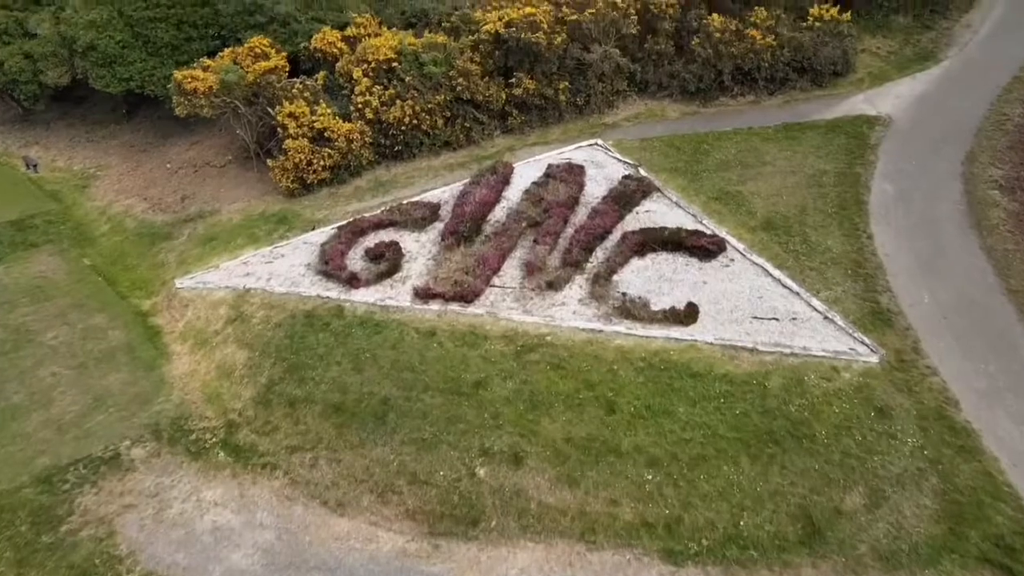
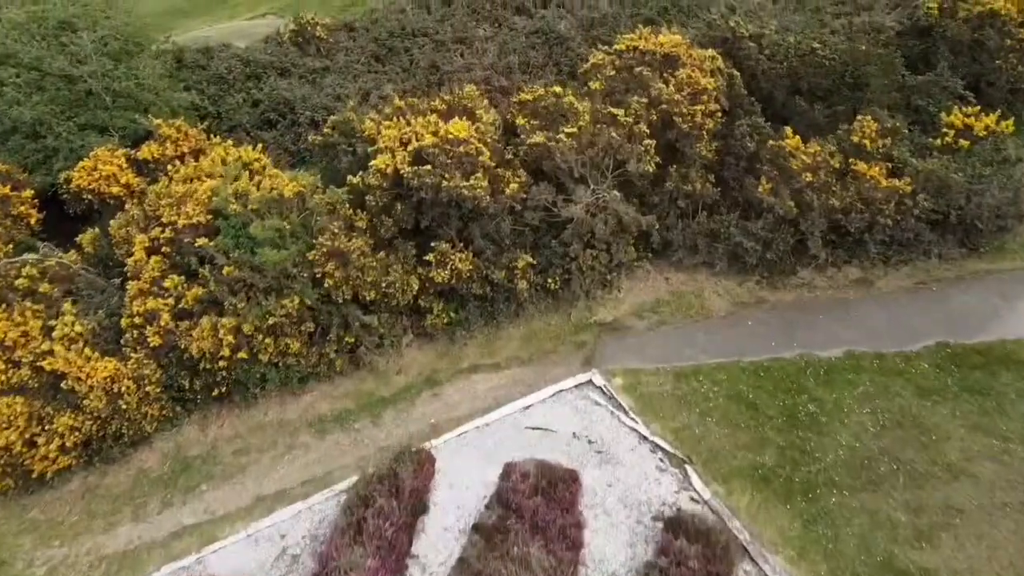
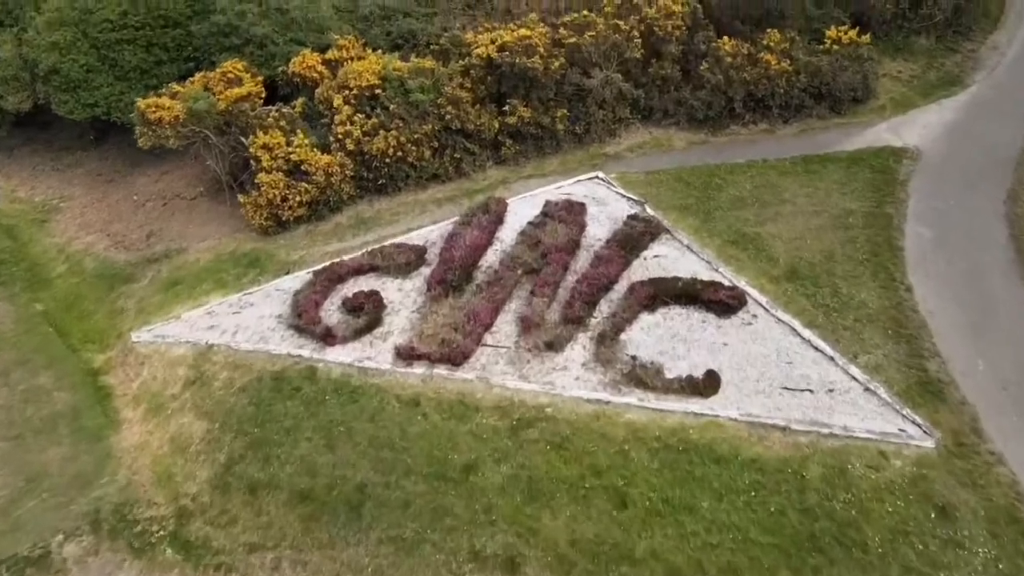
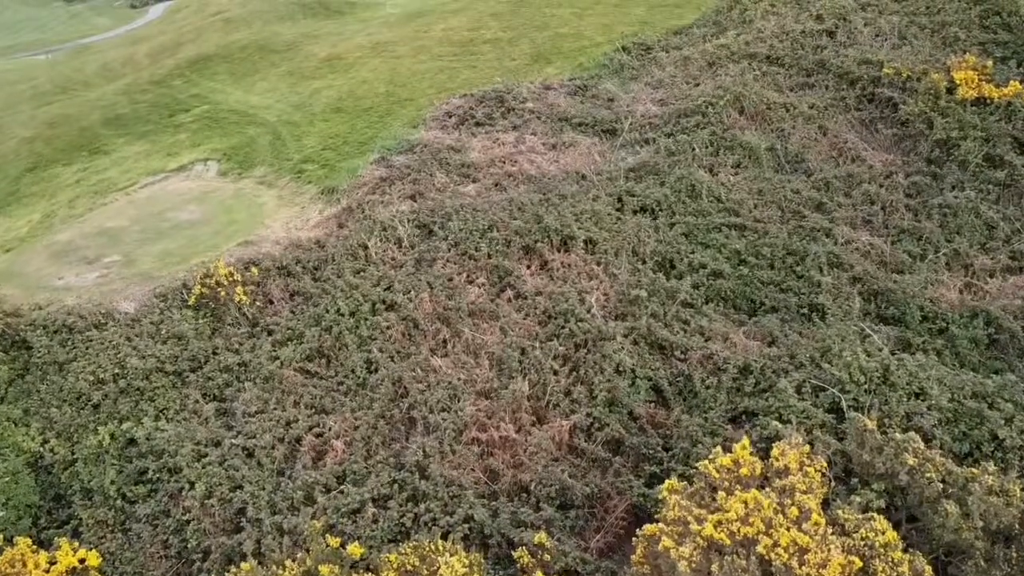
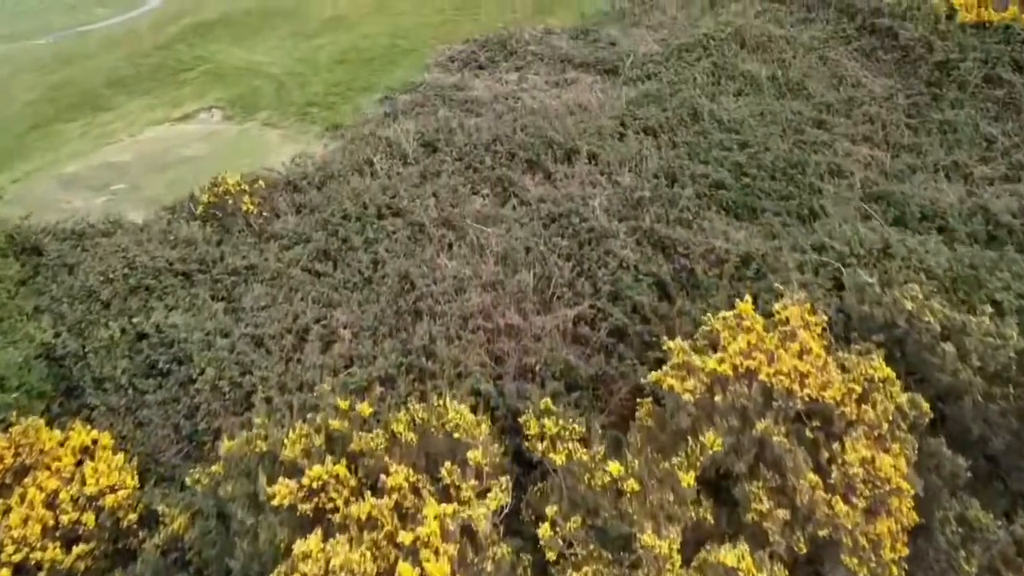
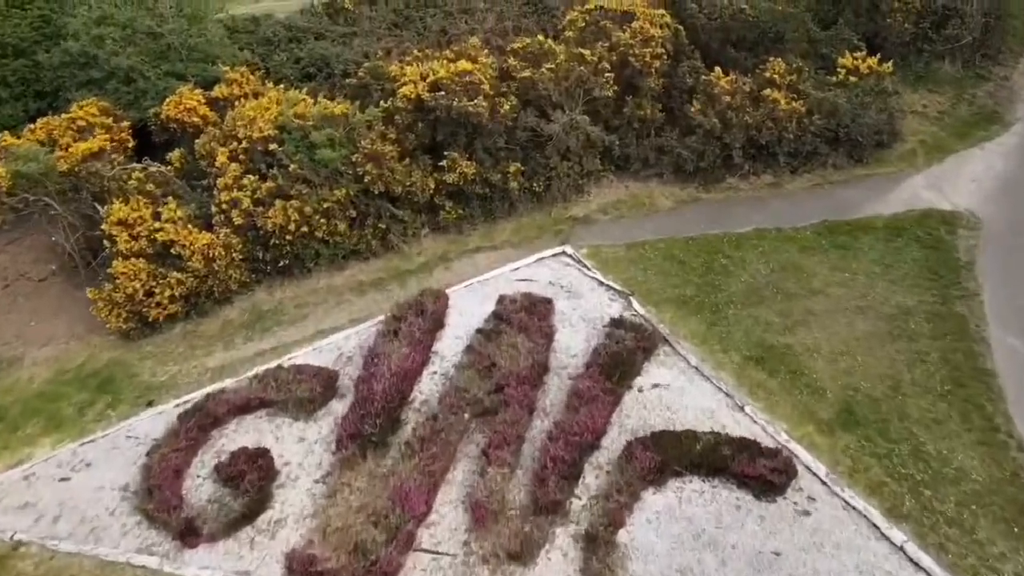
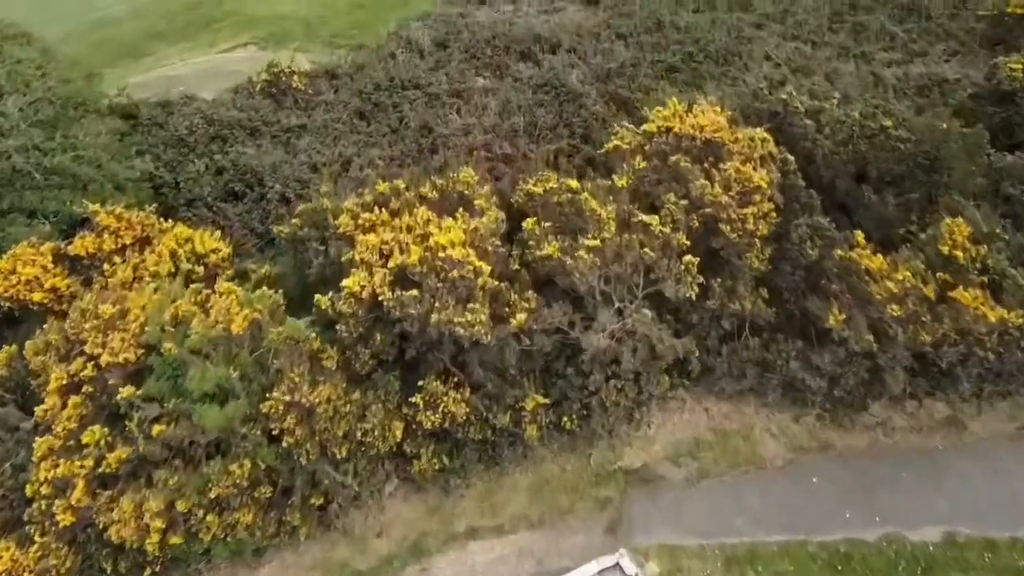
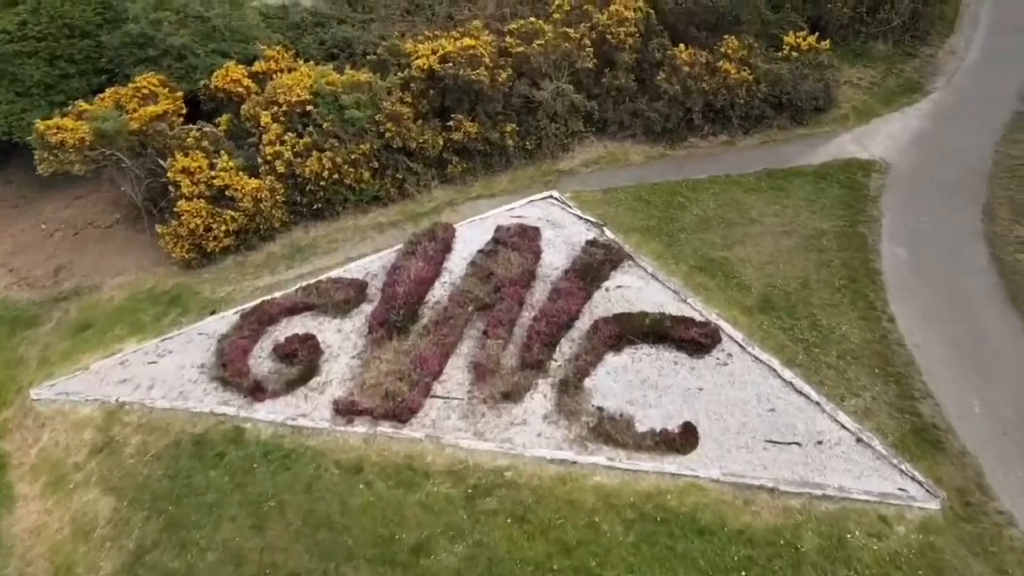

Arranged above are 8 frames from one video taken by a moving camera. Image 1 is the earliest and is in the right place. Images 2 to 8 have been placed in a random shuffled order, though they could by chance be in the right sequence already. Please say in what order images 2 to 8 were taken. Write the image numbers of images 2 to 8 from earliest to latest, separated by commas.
3, 8, 6, 2, 7, 5, 4
